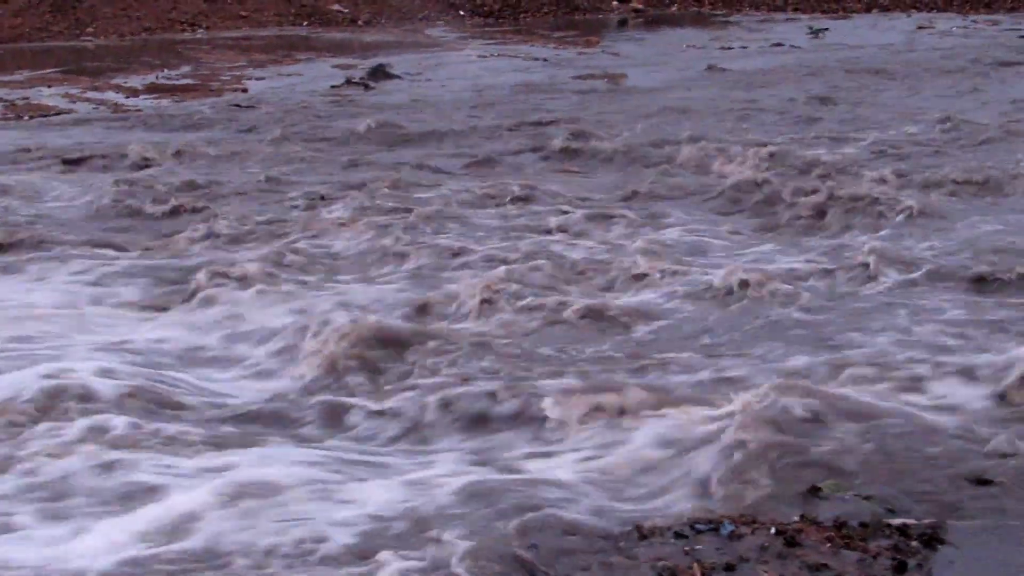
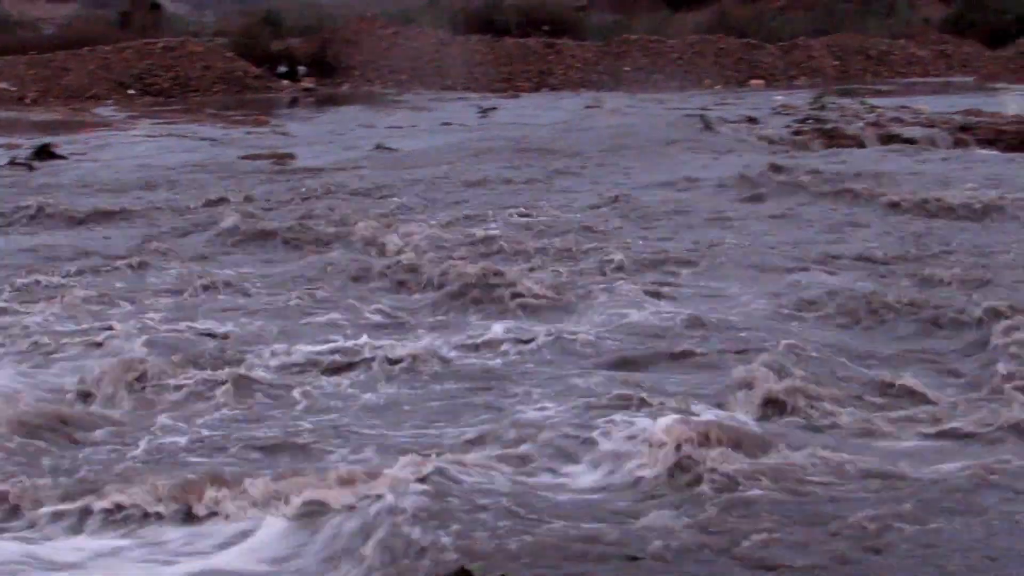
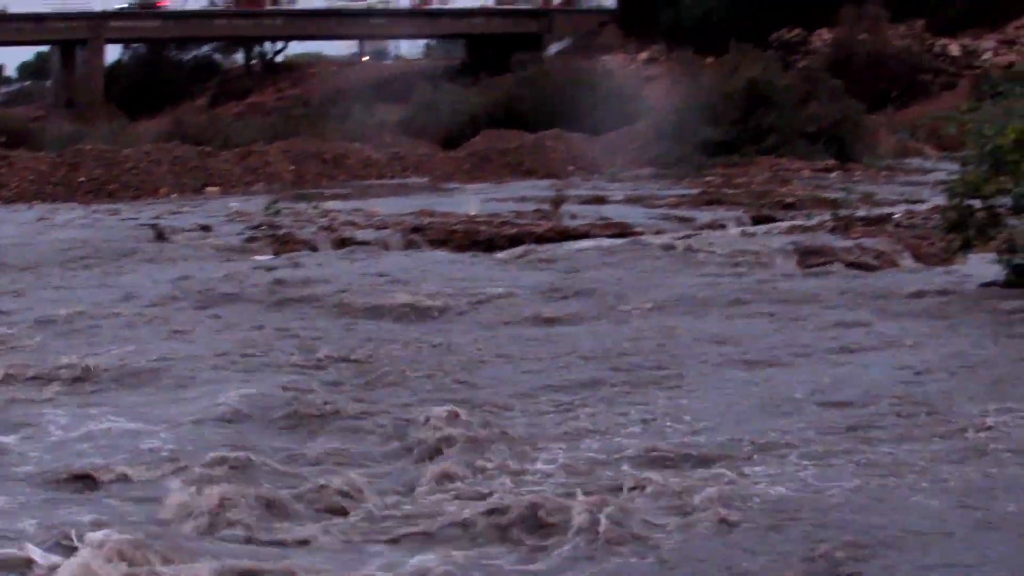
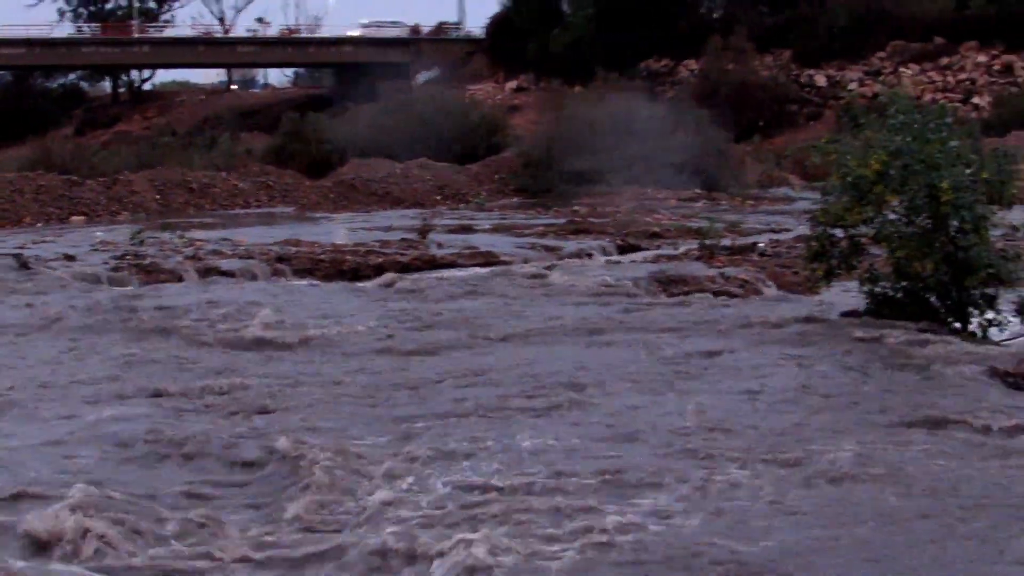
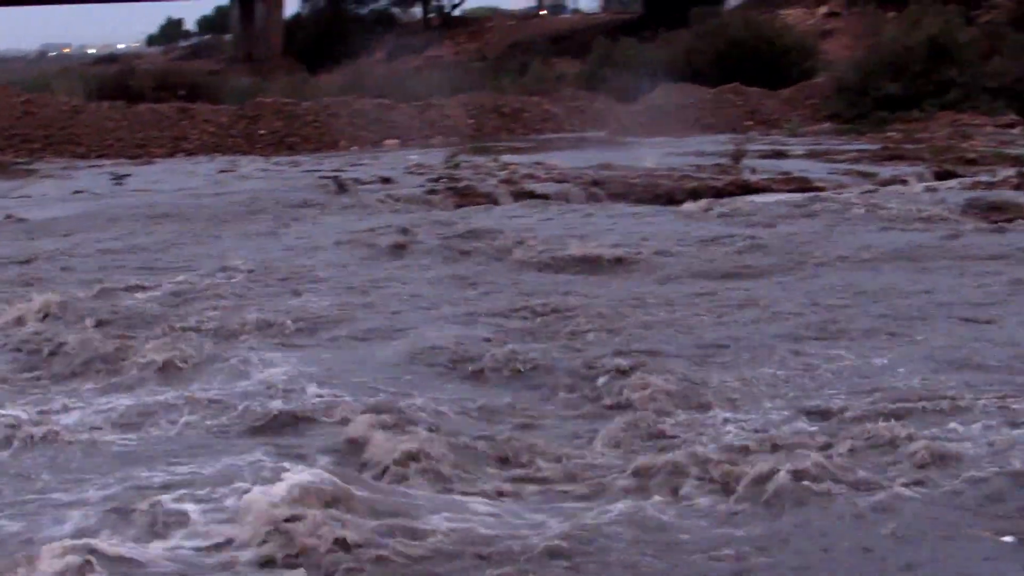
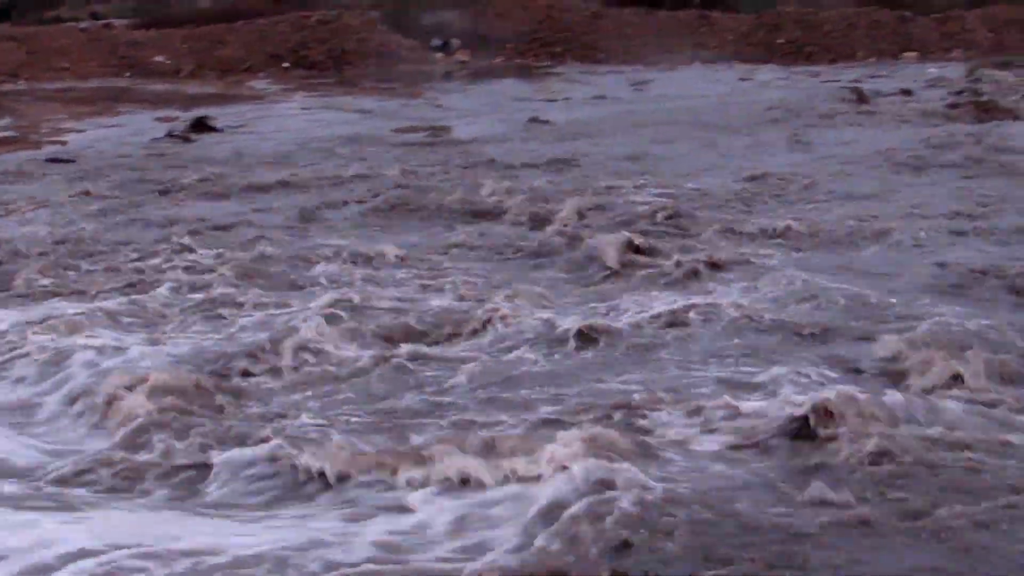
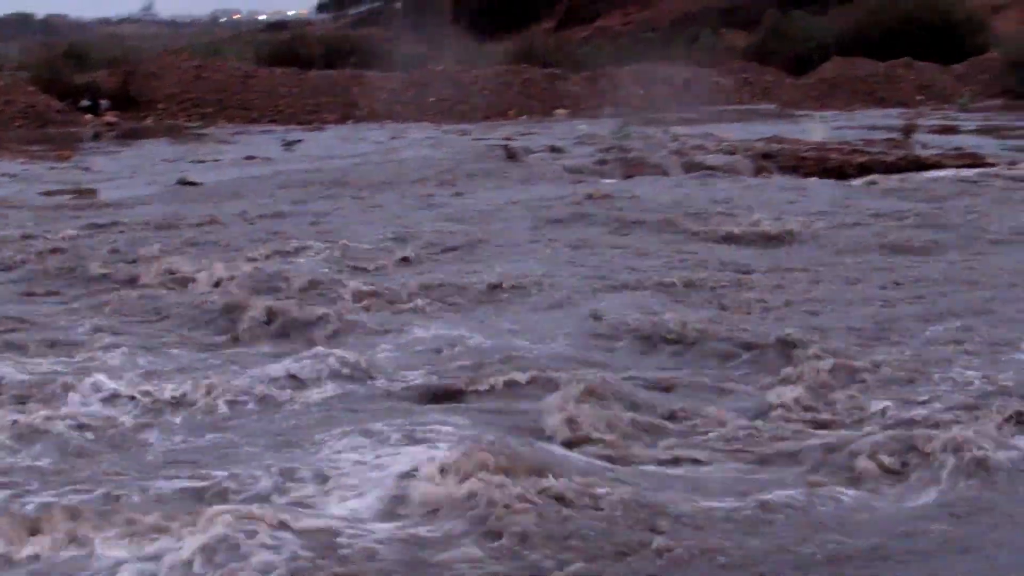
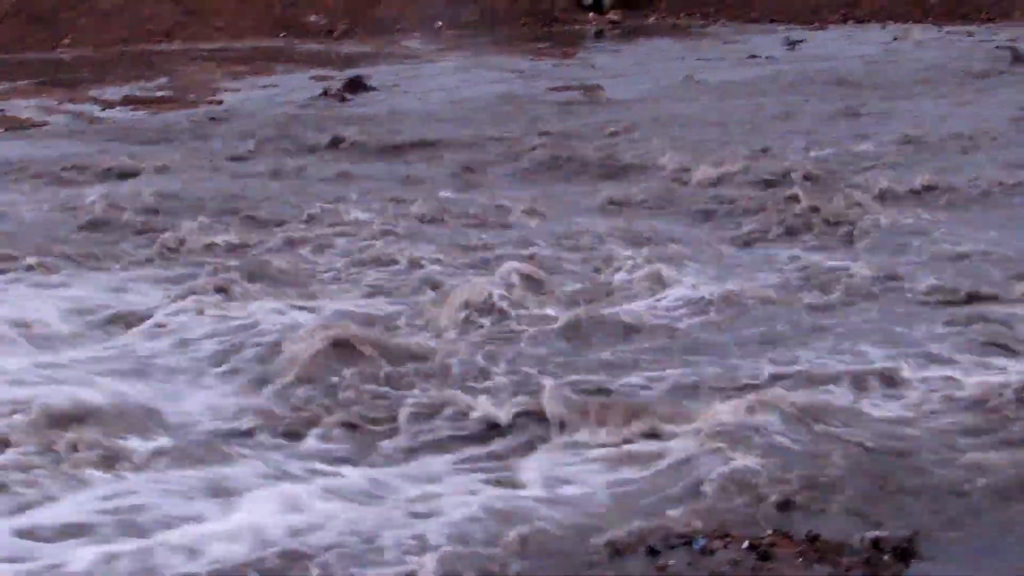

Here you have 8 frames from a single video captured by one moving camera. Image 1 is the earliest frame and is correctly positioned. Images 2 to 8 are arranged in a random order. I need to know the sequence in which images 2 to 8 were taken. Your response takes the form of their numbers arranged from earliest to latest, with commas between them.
8, 6, 2, 7, 5, 3, 4
